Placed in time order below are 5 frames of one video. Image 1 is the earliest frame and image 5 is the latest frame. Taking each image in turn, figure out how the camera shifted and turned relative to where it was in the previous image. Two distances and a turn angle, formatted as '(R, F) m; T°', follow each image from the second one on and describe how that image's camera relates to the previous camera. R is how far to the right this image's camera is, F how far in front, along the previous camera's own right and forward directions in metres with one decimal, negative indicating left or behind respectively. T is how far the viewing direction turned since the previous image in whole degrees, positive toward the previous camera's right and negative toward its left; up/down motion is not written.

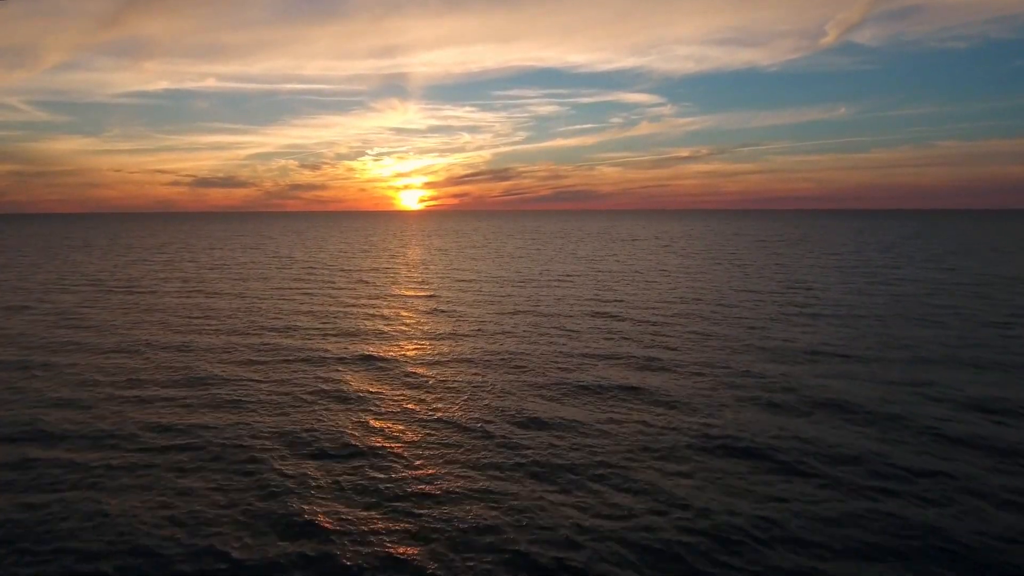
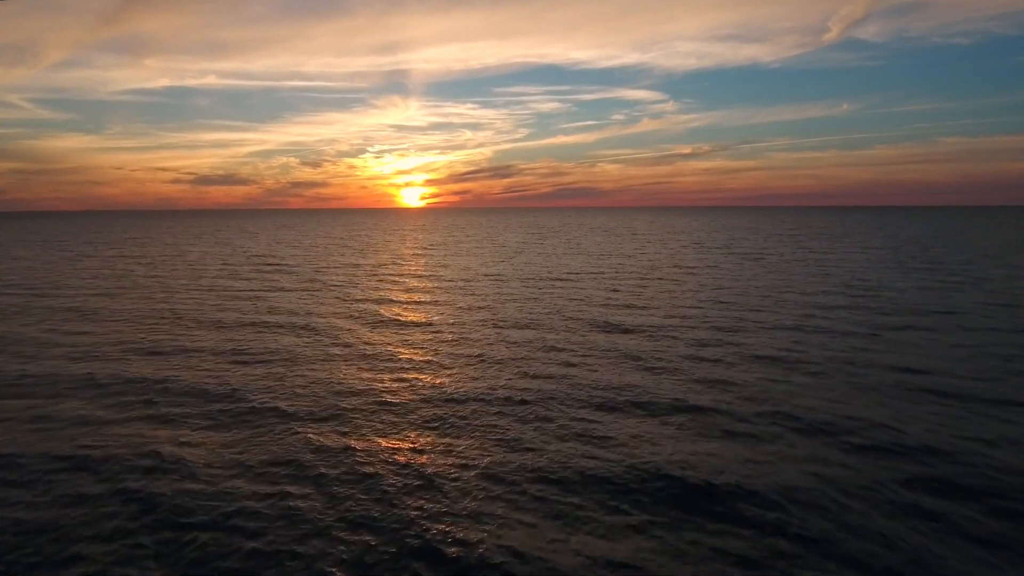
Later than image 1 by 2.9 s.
(-2.6, +2.6) m; 0°
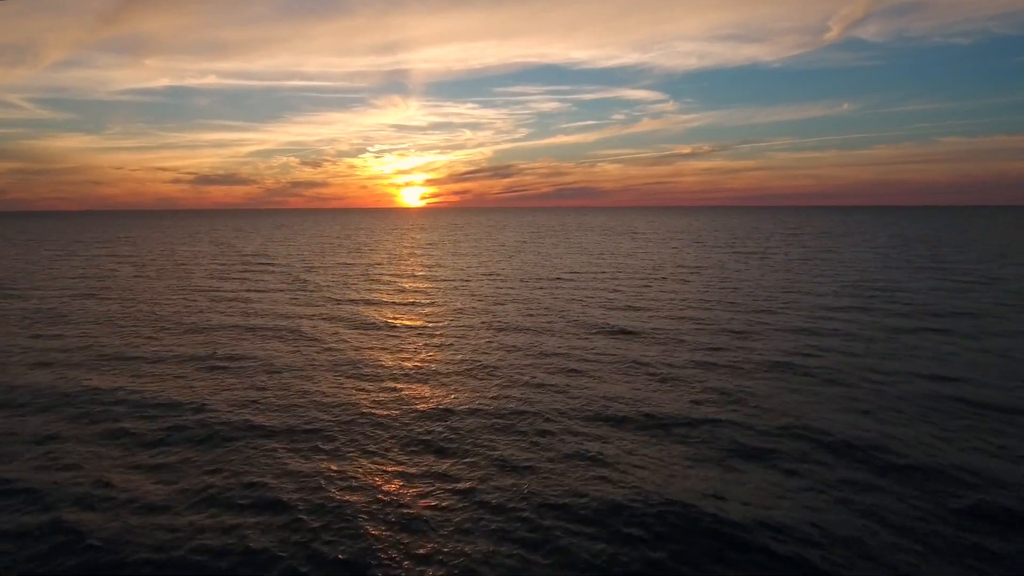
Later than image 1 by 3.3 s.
(0.0, -2.7) m; 0°
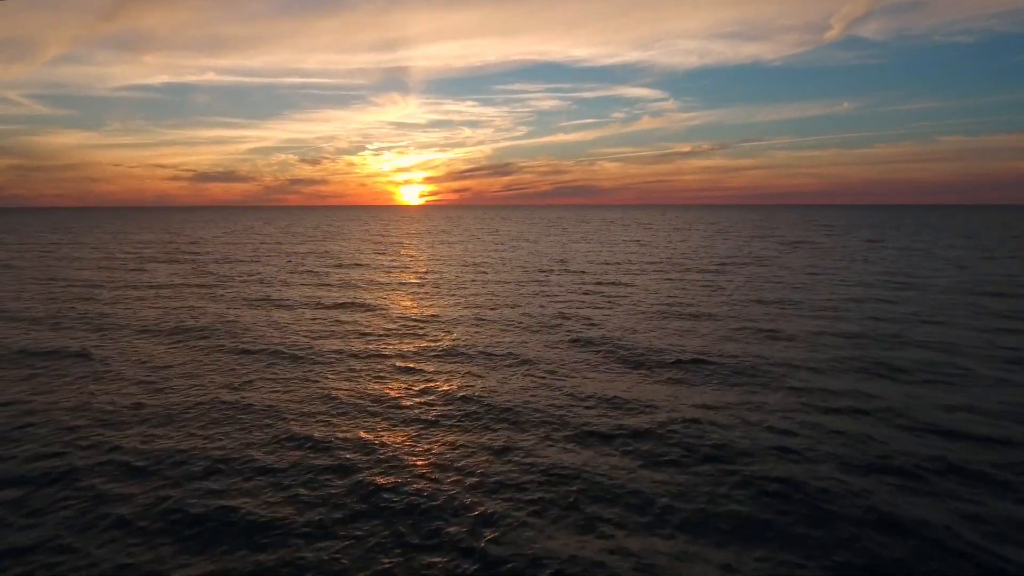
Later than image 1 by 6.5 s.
(+1.0, +17.7) m; 0°
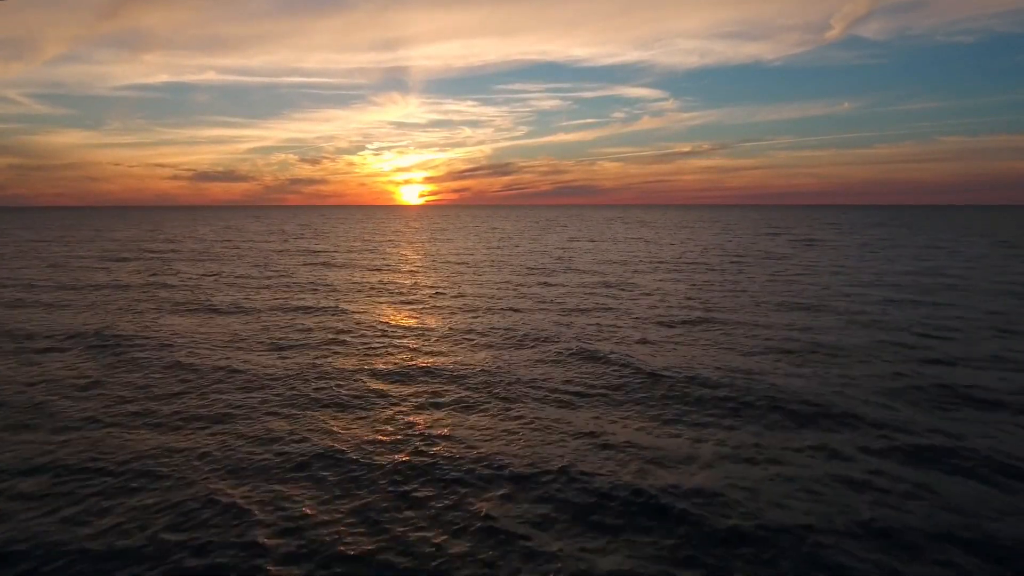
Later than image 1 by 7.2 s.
(+0.2, +4.3) m; 0°
